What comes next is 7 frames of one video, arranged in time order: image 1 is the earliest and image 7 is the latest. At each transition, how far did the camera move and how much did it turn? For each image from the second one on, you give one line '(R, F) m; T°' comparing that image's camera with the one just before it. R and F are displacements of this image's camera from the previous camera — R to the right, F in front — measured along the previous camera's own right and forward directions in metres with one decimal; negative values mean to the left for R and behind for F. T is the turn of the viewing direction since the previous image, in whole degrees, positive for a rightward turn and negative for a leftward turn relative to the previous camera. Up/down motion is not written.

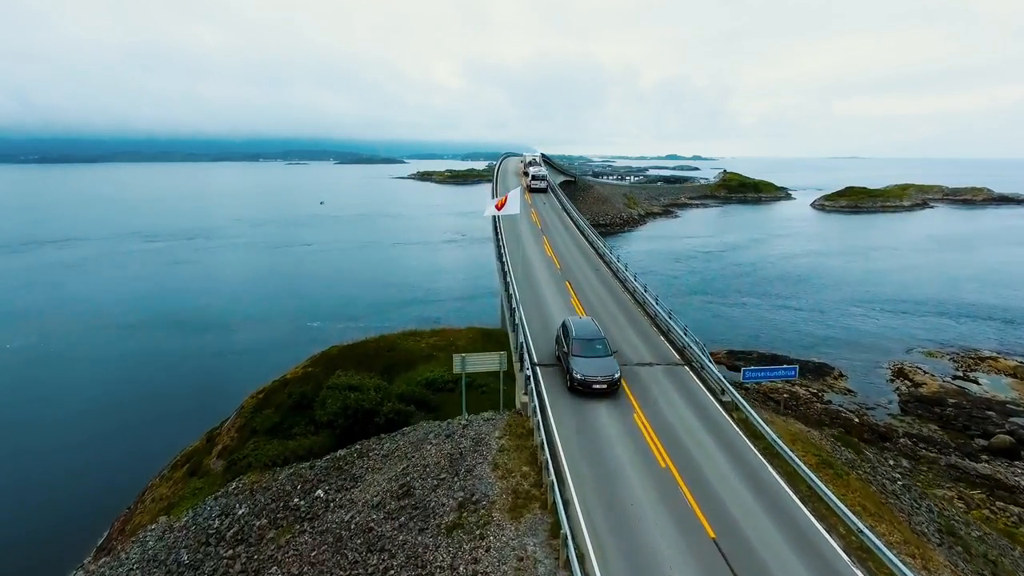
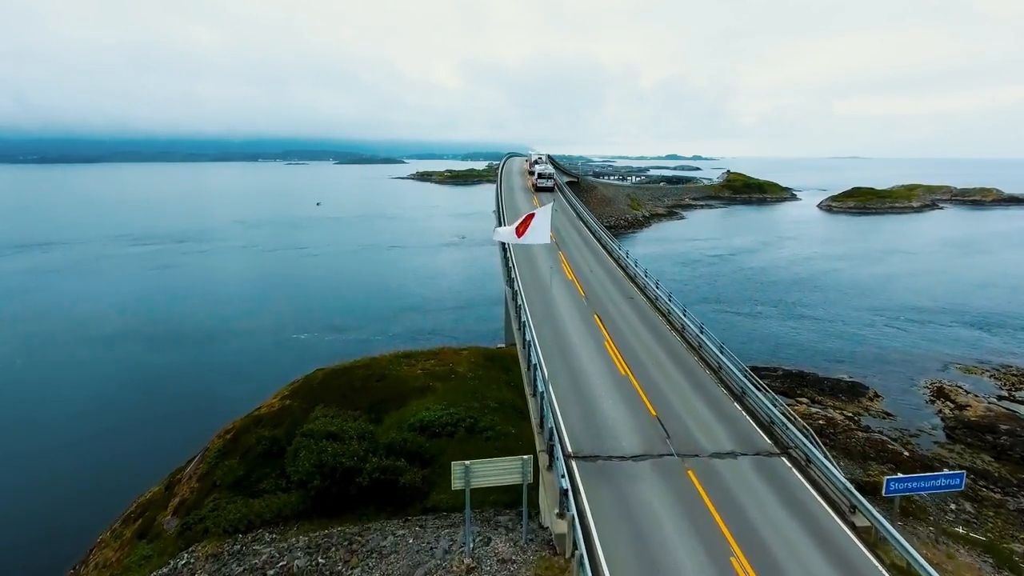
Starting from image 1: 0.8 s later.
(-0.2, +1.9) m; 0°
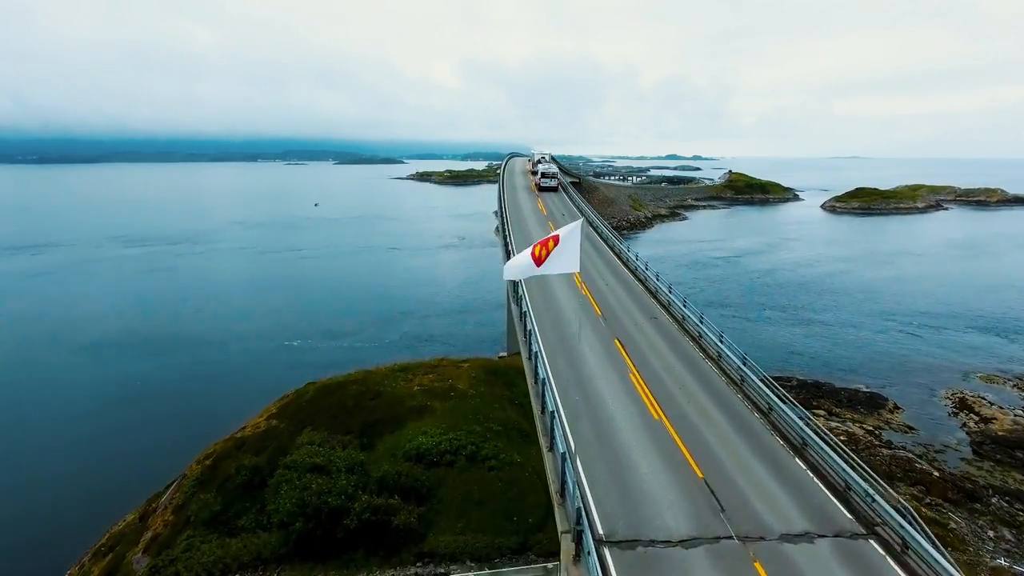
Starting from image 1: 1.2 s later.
(-0.1, +1.0) m; 0°
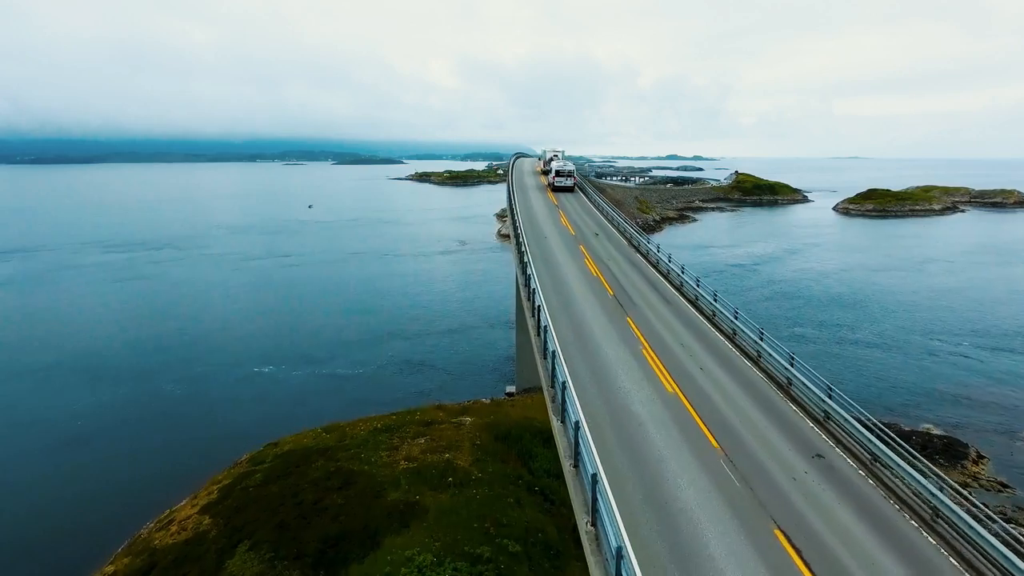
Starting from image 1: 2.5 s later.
(-0.3, +3.3) m; 0°
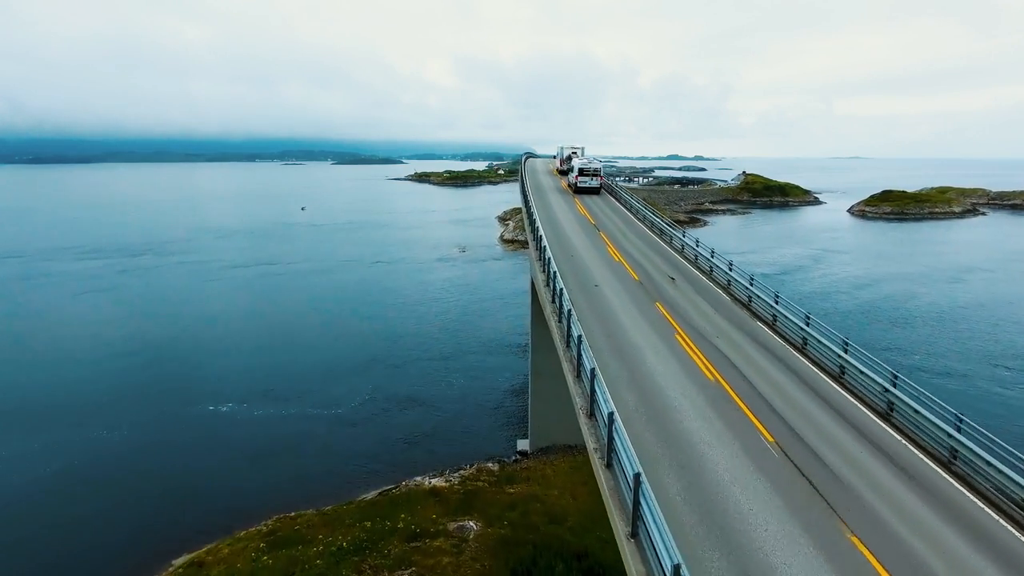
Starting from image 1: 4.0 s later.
(-0.4, +3.6) m; 0°
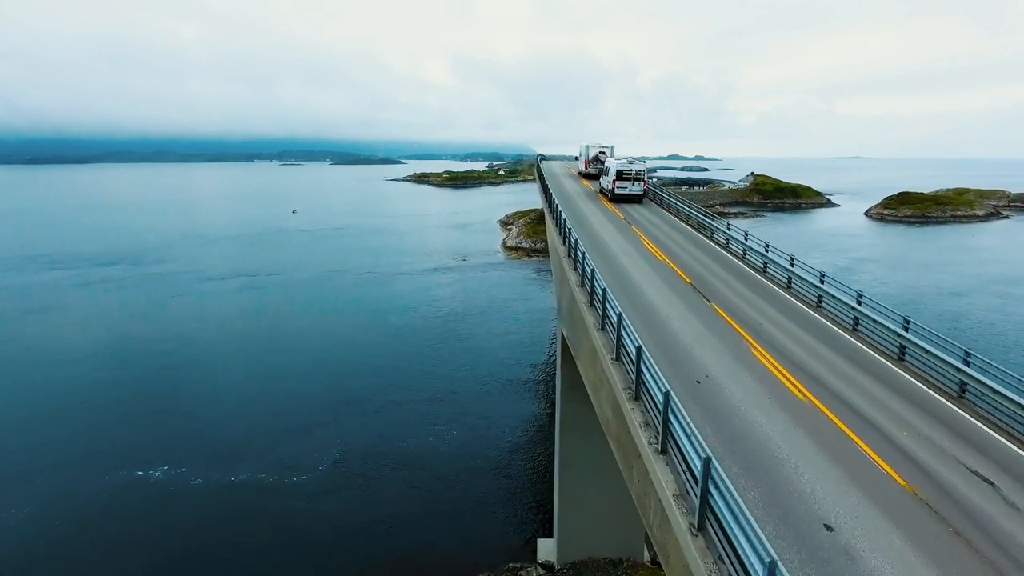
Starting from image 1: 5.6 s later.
(-0.4, +3.9) m; 0°
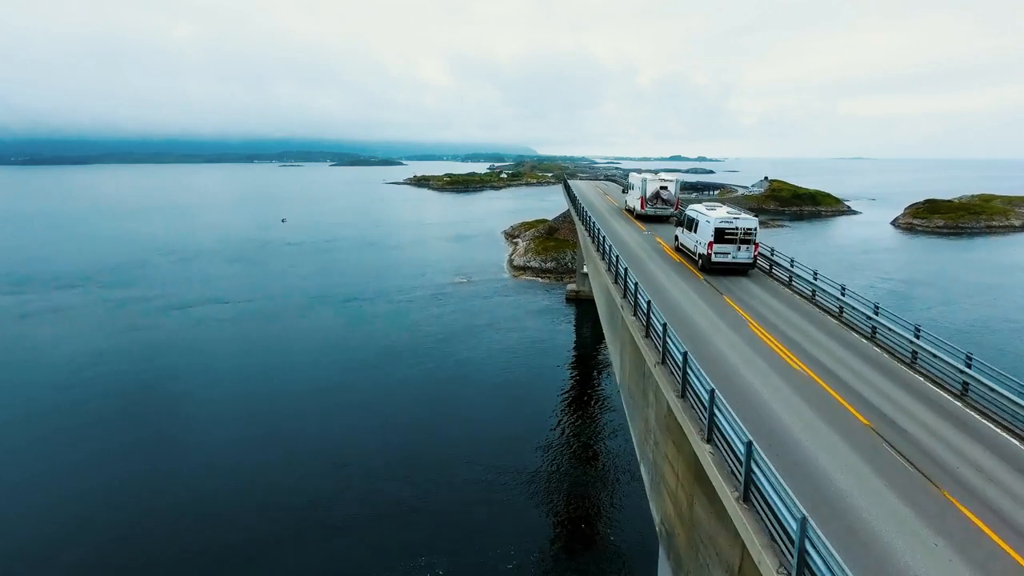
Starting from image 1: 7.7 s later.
(-0.6, +5.0) m; 0°
